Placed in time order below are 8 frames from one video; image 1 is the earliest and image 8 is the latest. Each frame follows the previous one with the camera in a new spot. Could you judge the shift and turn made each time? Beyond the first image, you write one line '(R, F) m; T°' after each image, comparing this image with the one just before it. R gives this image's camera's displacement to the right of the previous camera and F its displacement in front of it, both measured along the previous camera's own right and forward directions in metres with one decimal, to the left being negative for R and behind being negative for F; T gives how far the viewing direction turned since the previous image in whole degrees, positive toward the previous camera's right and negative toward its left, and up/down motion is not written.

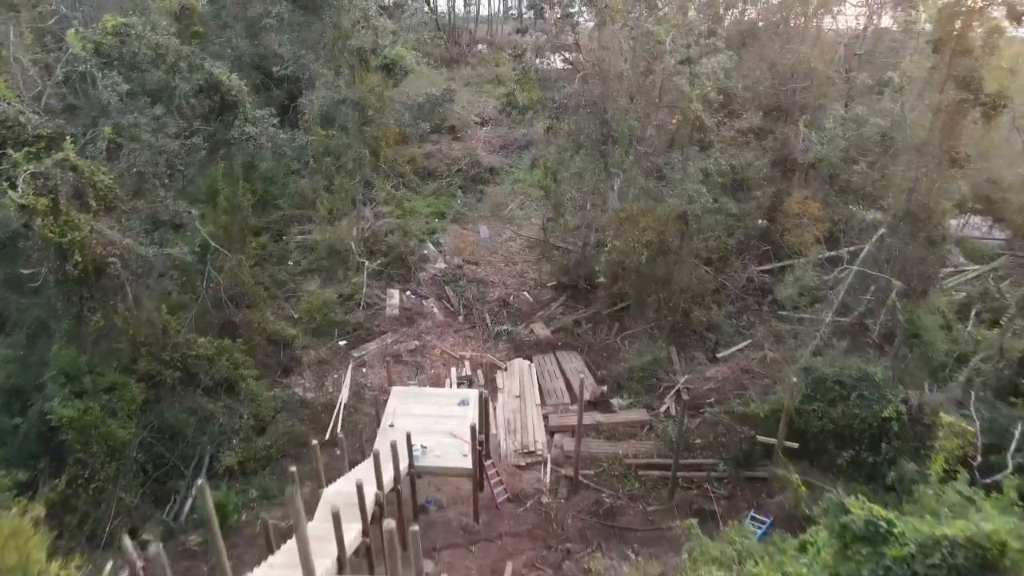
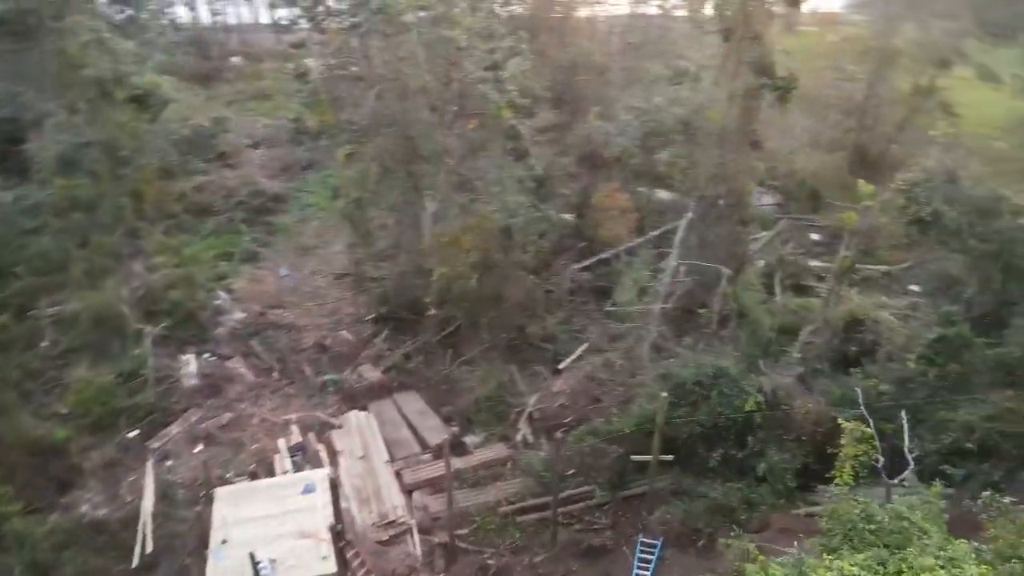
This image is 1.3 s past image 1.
(+2.8, +1.2) m; +2°
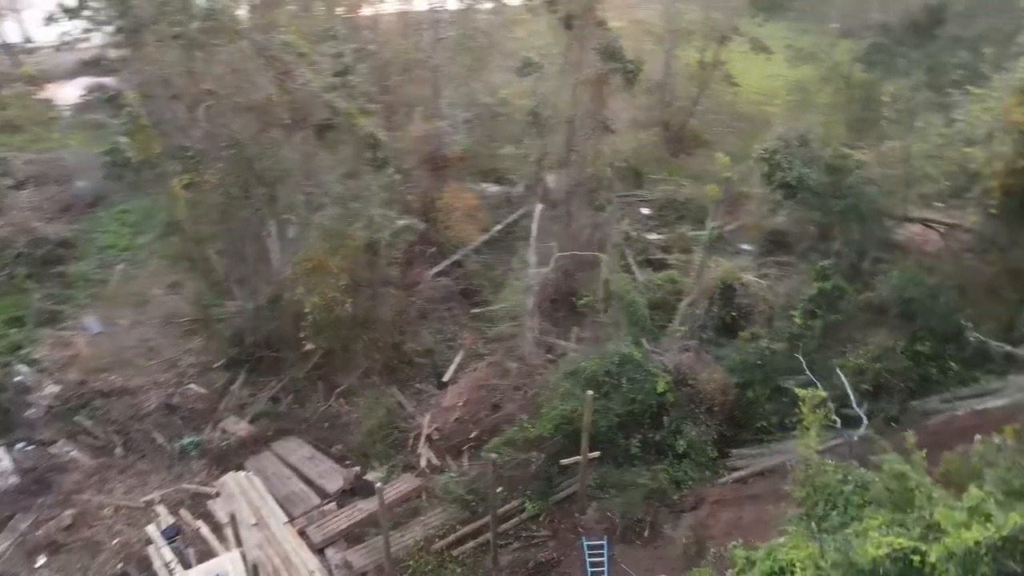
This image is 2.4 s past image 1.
(-1.2, +0.8) m; +15°
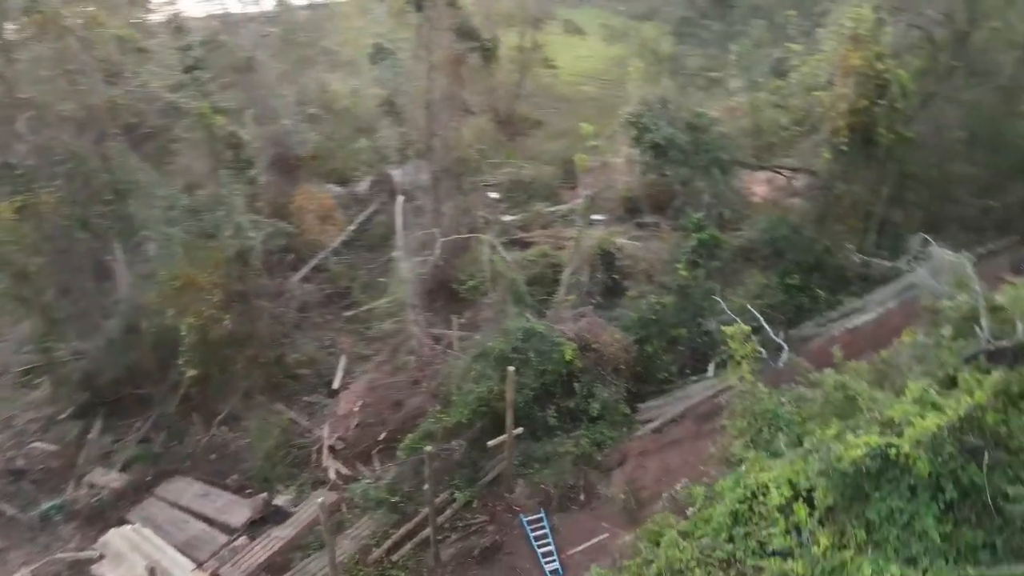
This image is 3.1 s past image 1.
(-1.0, +0.3) m; +14°
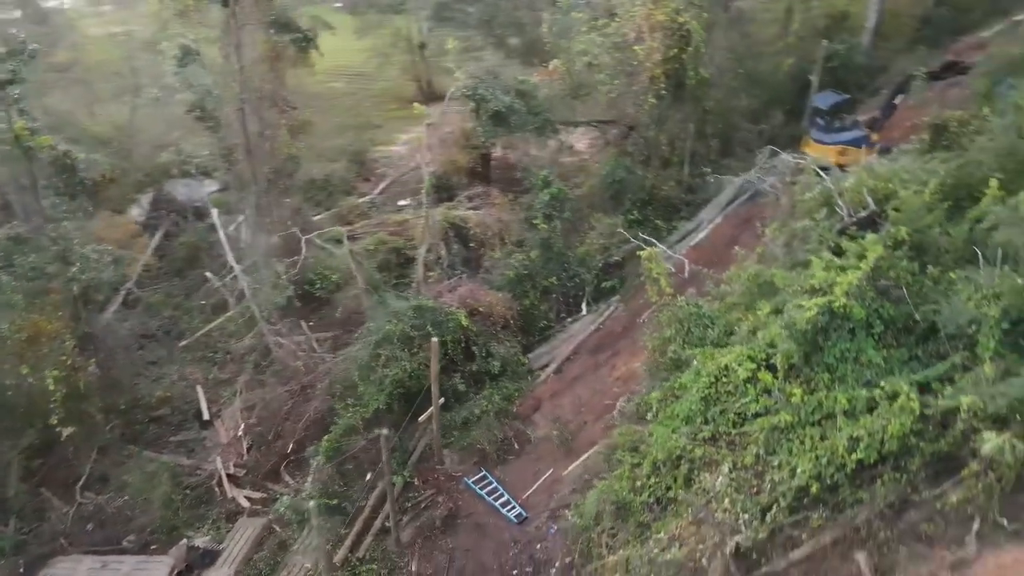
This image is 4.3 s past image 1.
(-2.1, 0.0) m; +20°
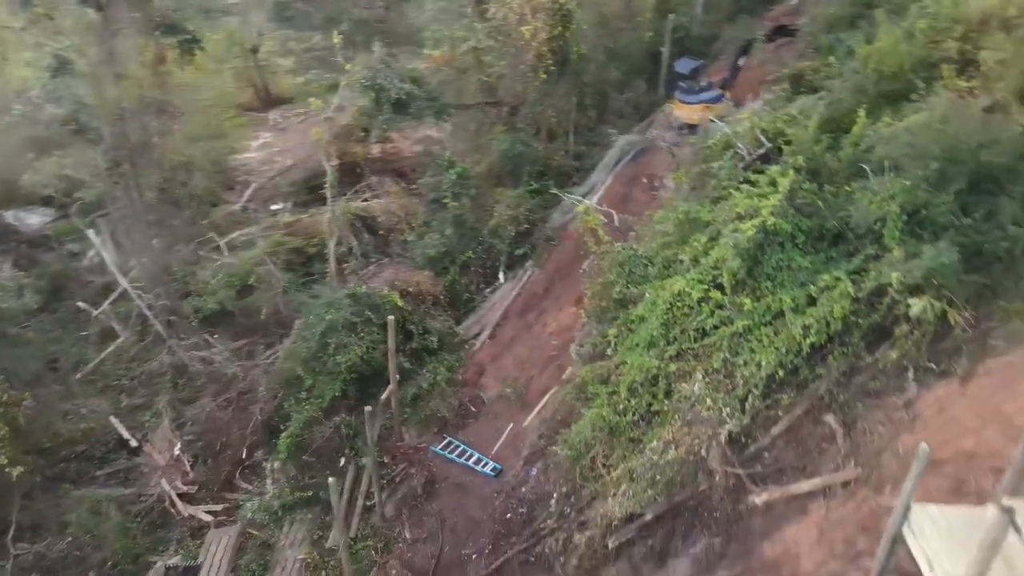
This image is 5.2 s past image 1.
(-1.6, -0.4) m; +13°
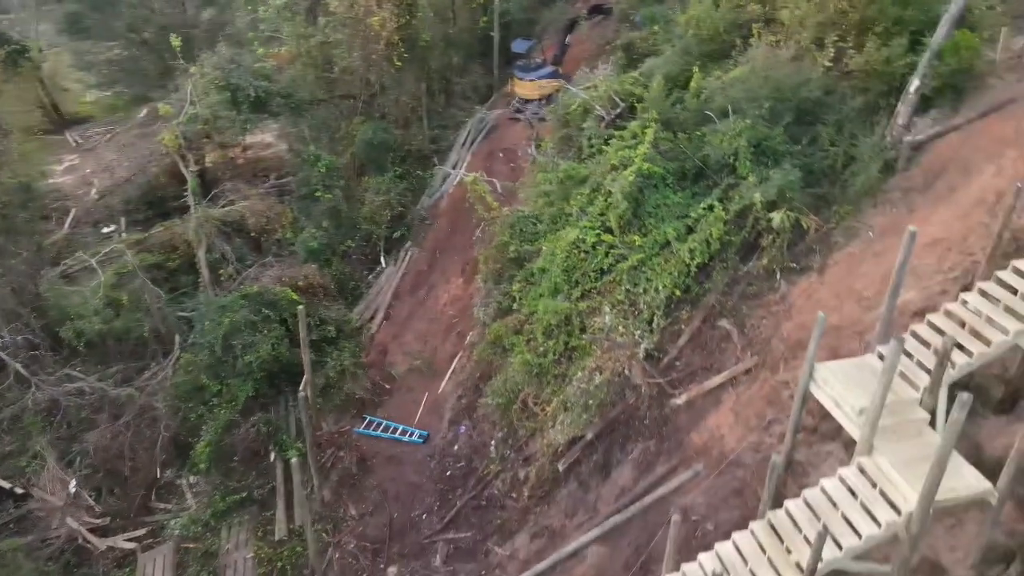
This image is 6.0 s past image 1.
(-1.2, -0.5) m; +14°
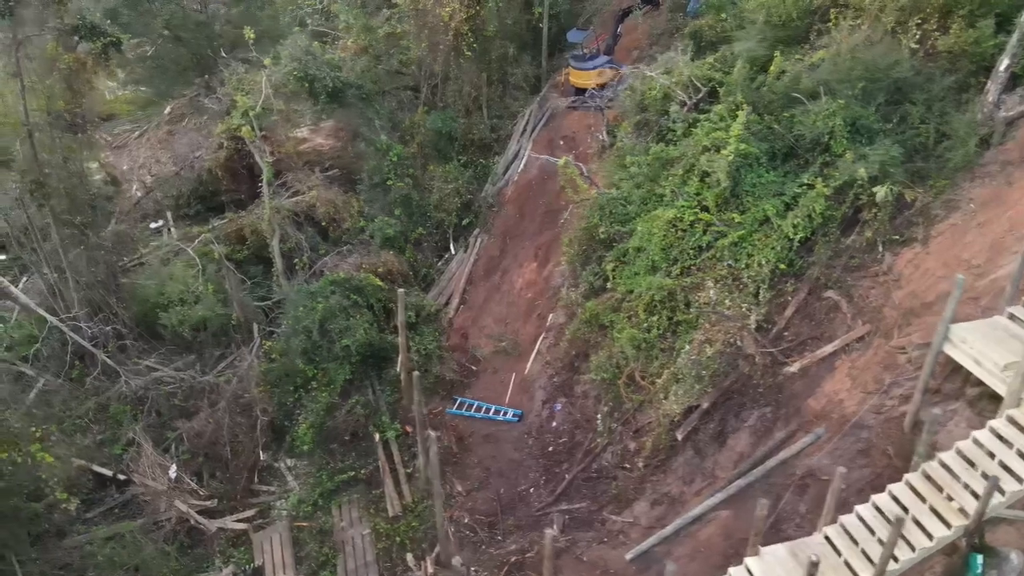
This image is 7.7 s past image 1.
(-1.5, -0.2) m; +1°
